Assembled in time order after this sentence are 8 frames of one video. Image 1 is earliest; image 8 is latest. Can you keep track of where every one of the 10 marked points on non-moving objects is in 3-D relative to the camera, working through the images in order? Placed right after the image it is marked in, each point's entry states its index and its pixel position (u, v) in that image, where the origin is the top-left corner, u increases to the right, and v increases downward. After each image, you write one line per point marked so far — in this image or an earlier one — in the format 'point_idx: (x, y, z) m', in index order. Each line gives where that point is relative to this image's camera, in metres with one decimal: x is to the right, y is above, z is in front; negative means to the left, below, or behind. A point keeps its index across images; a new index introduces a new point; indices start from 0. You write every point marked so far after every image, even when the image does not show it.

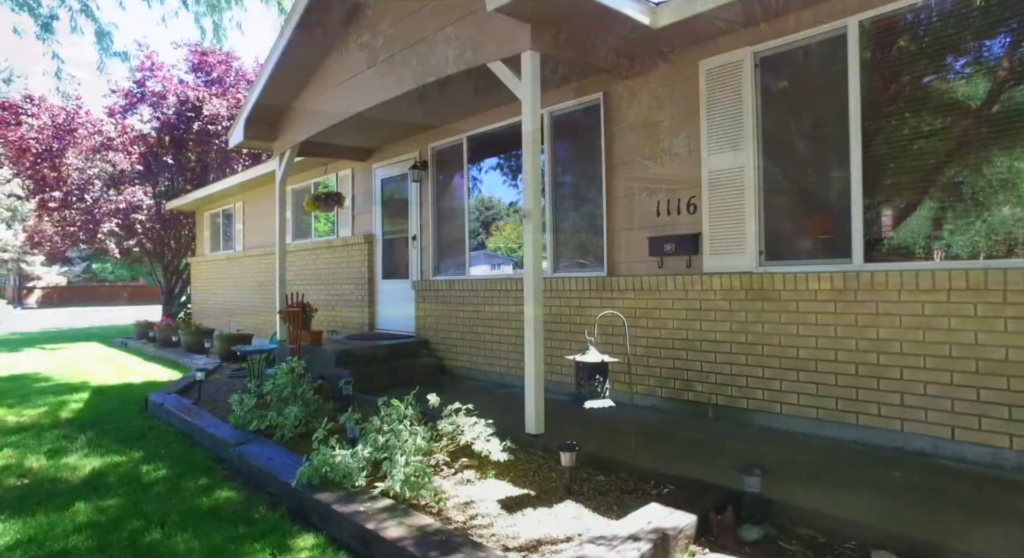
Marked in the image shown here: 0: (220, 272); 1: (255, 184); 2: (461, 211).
0: (-6.1, +0.1, +11.6) m
1: (-4.8, +1.8, +10.3) m
2: (-0.6, +0.8, +6.3) m
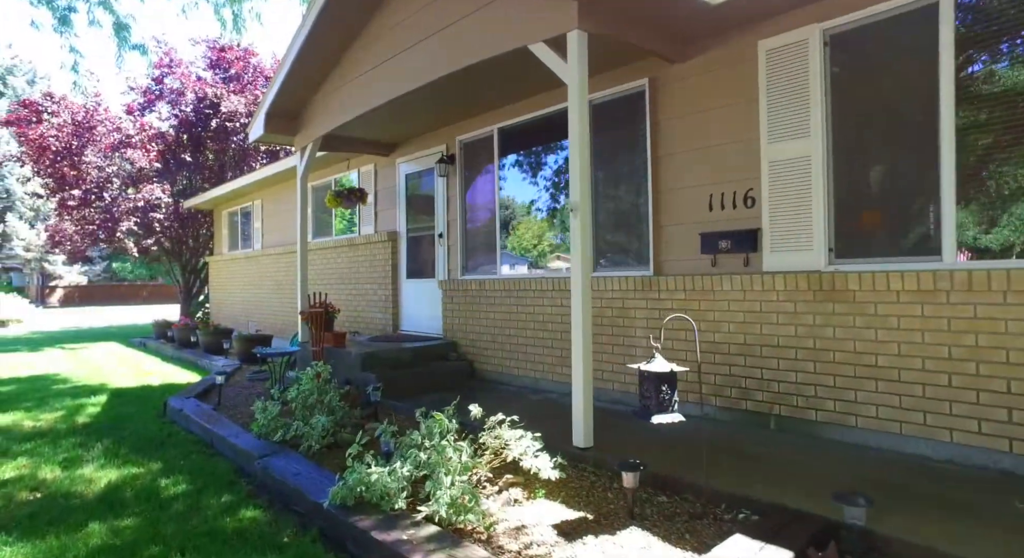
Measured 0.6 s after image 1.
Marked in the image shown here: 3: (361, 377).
0: (-5.6, +0.2, +11.5) m
1: (-4.3, +1.8, +10.1) m
2: (-0.2, +0.8, +6.0) m
3: (-1.4, -0.9, +5.3) m
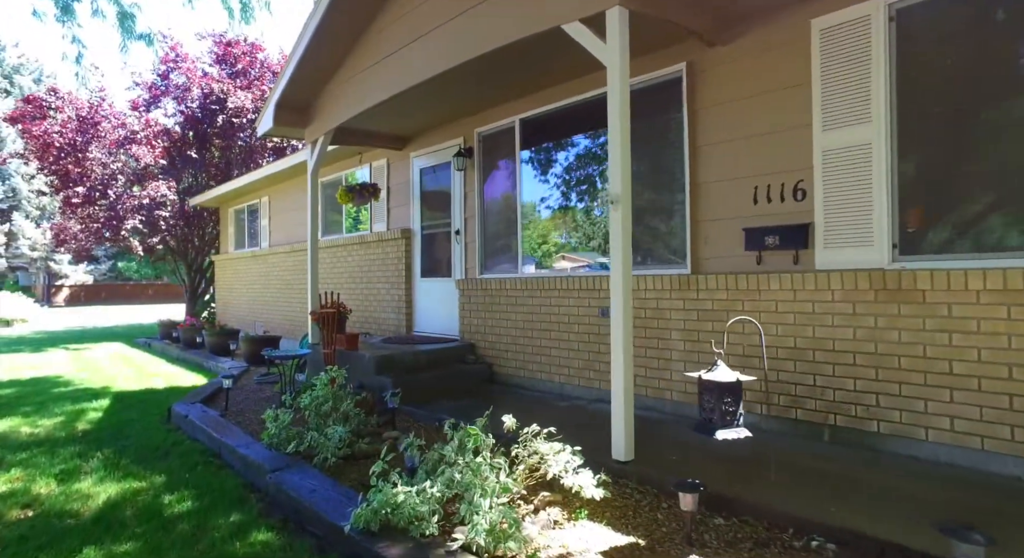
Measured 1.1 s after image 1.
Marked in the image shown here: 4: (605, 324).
0: (-5.4, +0.2, +11.2) m
1: (-4.1, +1.8, +9.9) m
2: (0.0, +0.8, +5.8) m
3: (-1.2, -0.9, +5.0) m
4: (+0.8, -0.4, +4.8) m
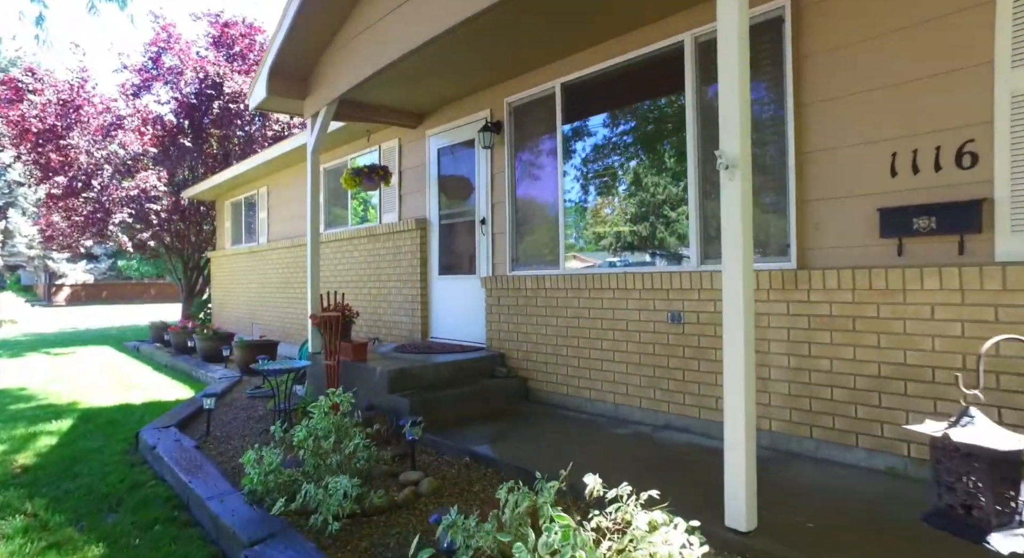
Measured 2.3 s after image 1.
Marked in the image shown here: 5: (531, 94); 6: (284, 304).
0: (-5.0, +0.2, +10.3) m
1: (-3.7, +1.8, +8.9) m
2: (+0.3, +0.8, +4.8) m
3: (-0.9, -0.9, +4.1) m
4: (+1.1, -0.4, +3.8) m
5: (+0.1, +1.6, +5.0) m
6: (-3.6, -0.4, +8.9) m
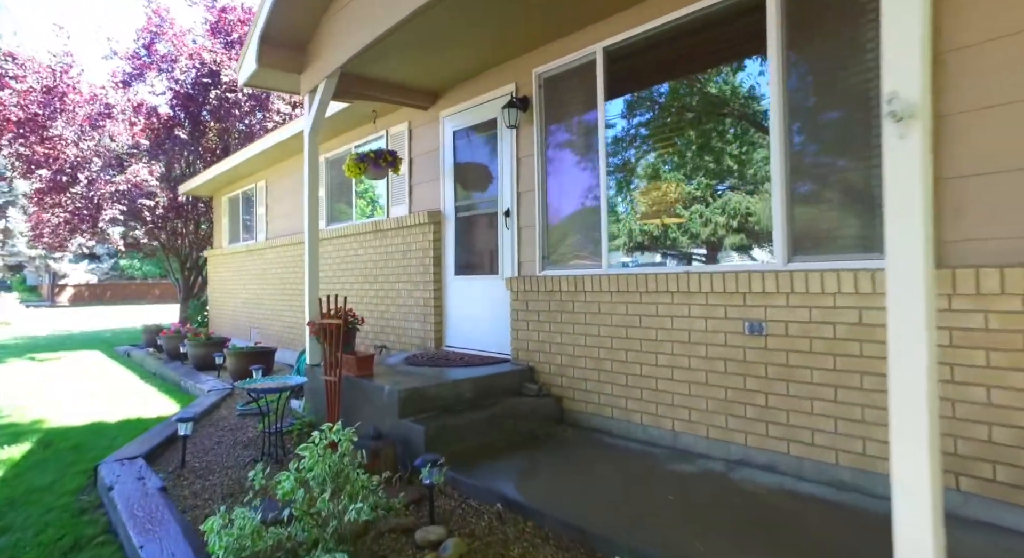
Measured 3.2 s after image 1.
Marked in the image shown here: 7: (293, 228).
0: (-4.7, +0.2, +9.6) m
1: (-3.4, +1.8, +8.3) m
2: (+0.5, +0.8, +4.1) m
3: (-0.6, -0.9, +3.4) m
4: (+1.3, -0.4, +3.1) m
5: (+0.4, +1.6, +4.2) m
6: (-3.4, -0.4, +8.2) m
7: (-3.2, +0.7, +8.2) m
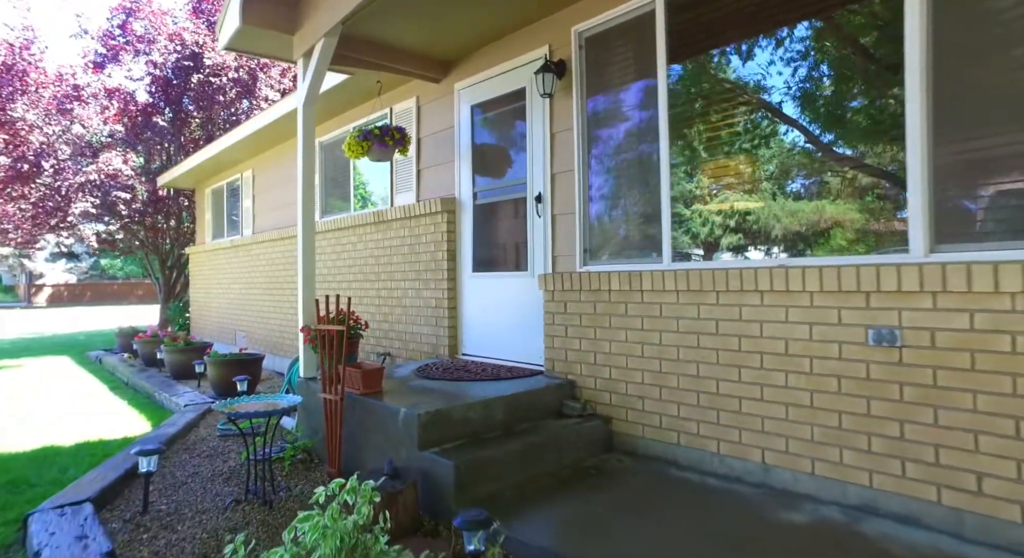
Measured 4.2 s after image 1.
0: (-4.6, +0.2, +8.8) m
1: (-3.3, +1.8, +7.5) m
2: (+0.8, +0.8, +3.4) m
3: (-0.4, -0.9, +2.6) m
4: (+1.6, -0.4, +2.4) m
5: (+0.6, +1.7, +3.5) m
6: (-3.2, -0.4, +7.4) m
7: (-3.0, +0.8, +7.4) m
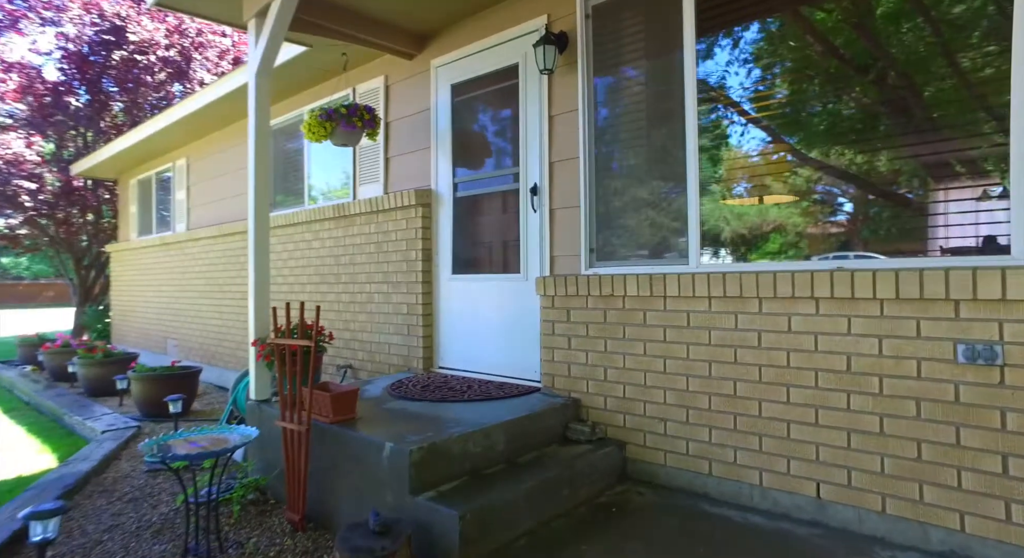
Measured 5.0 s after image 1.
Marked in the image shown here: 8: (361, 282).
0: (-5.1, +0.2, +7.8) m
1: (-3.7, +1.8, +6.6) m
2: (+0.8, +0.8, +3.0) m
3: (-0.3, -0.9, +2.1) m
4: (+1.7, -0.4, +2.1) m
5: (+0.6, +1.6, +3.1) m
6: (-3.6, -0.4, +6.6) m
7: (-3.4, +0.7, +6.6) m
8: (-1.2, 0.0, +4.5) m
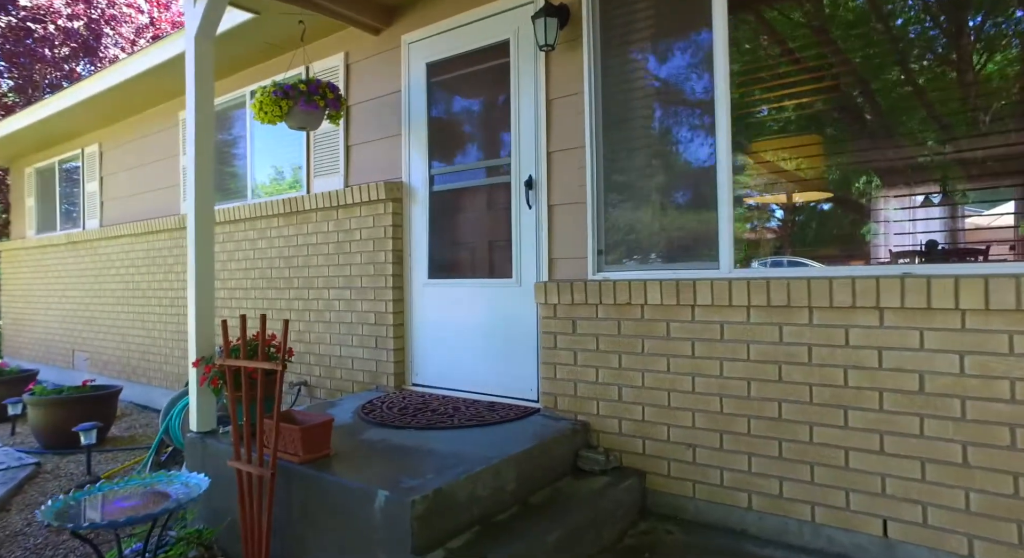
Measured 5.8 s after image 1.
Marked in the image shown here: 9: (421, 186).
0: (-5.6, +0.2, +6.8) m
1: (-4.0, +1.8, +5.8) m
2: (+0.8, +0.8, +2.6) m
3: (-0.2, -0.9, +1.6) m
4: (+1.8, -0.4, +1.8) m
5: (+0.6, +1.6, +2.7) m
6: (-3.9, -0.4, +5.7) m
7: (-3.8, +0.7, +5.7) m
8: (-1.4, -0.1, +4.0) m
9: (-0.6, +0.6, +3.6) m
